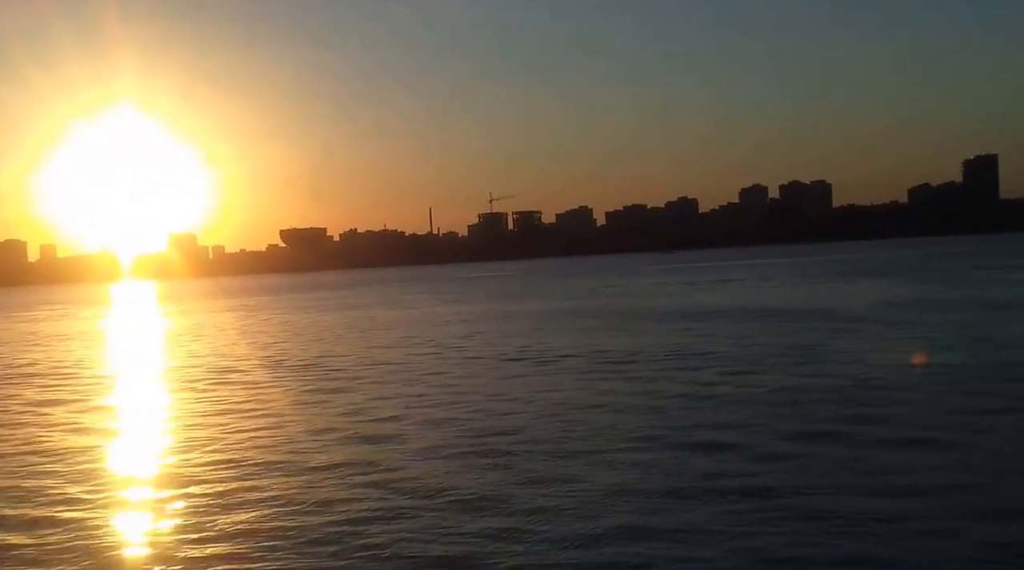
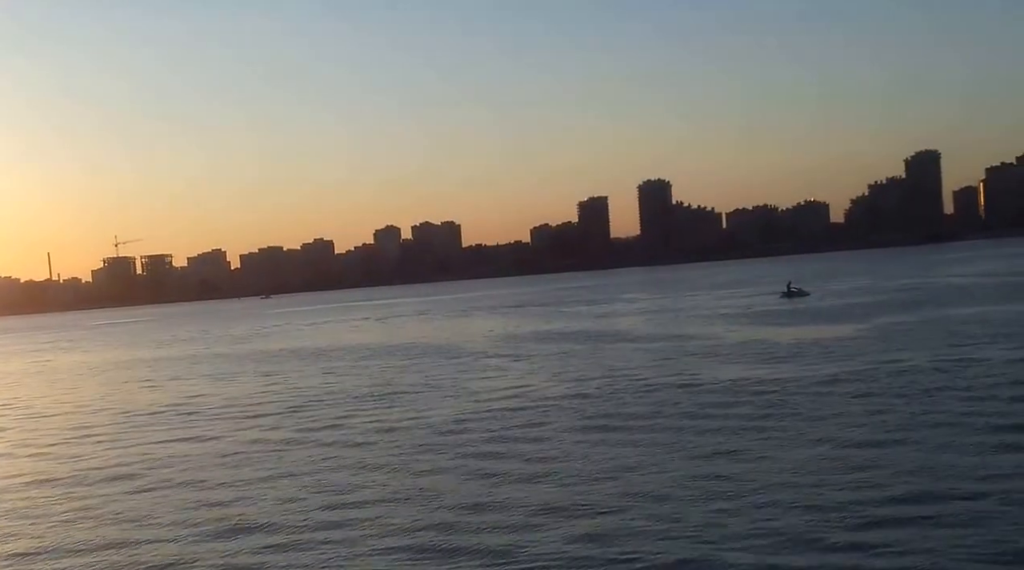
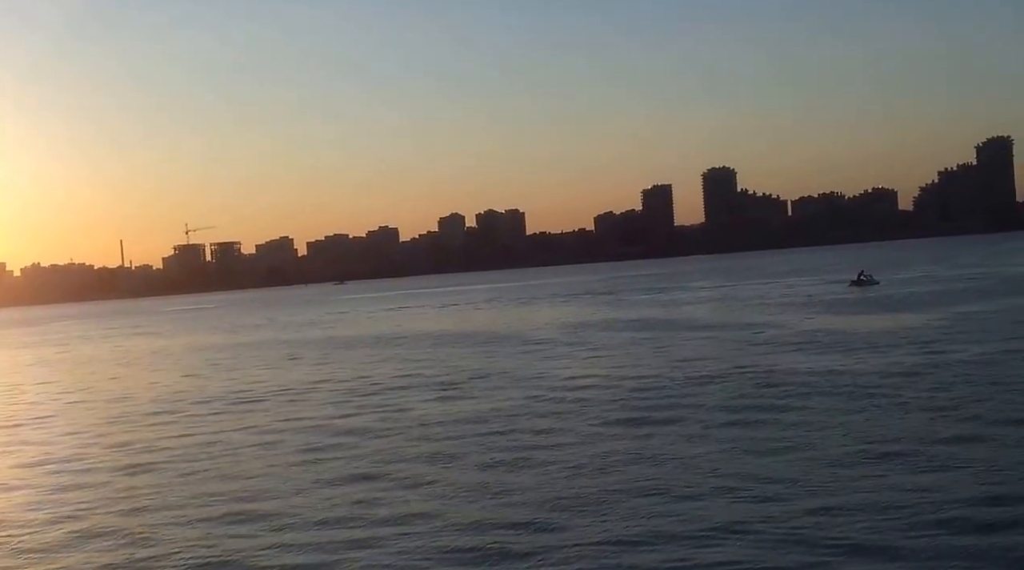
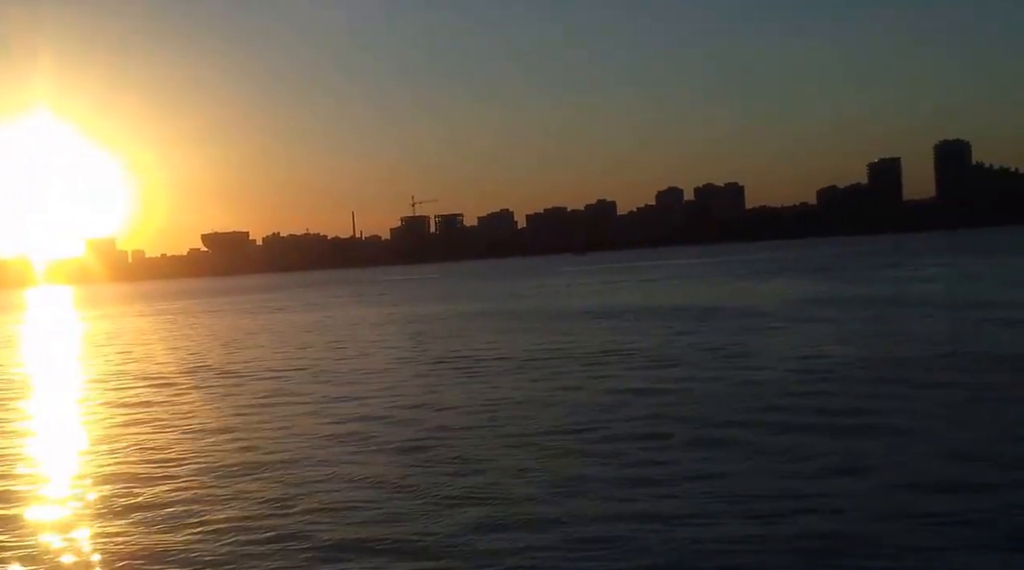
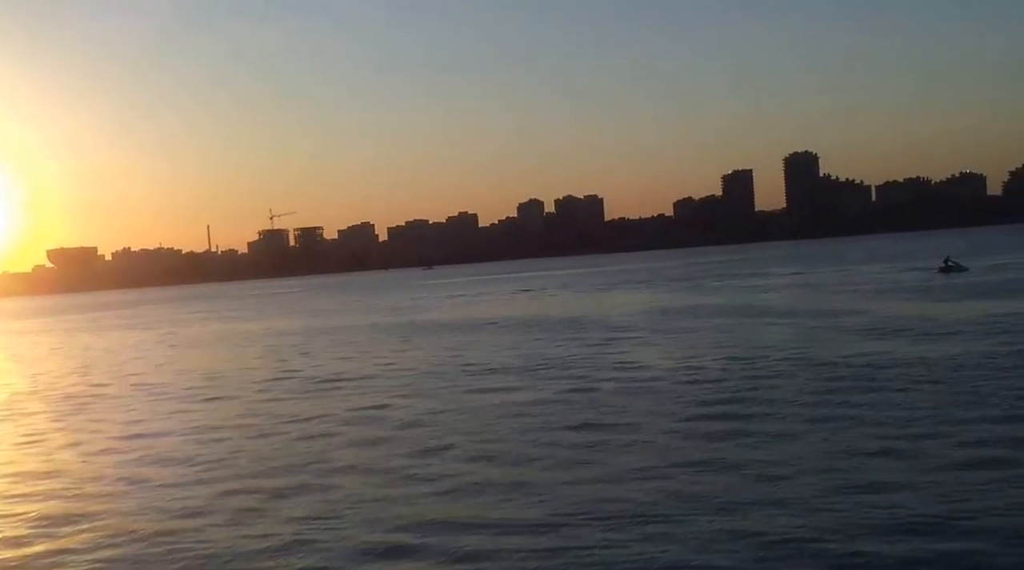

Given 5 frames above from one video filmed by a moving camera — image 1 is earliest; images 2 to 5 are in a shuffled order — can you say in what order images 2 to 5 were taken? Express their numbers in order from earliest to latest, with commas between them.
4, 5, 3, 2
